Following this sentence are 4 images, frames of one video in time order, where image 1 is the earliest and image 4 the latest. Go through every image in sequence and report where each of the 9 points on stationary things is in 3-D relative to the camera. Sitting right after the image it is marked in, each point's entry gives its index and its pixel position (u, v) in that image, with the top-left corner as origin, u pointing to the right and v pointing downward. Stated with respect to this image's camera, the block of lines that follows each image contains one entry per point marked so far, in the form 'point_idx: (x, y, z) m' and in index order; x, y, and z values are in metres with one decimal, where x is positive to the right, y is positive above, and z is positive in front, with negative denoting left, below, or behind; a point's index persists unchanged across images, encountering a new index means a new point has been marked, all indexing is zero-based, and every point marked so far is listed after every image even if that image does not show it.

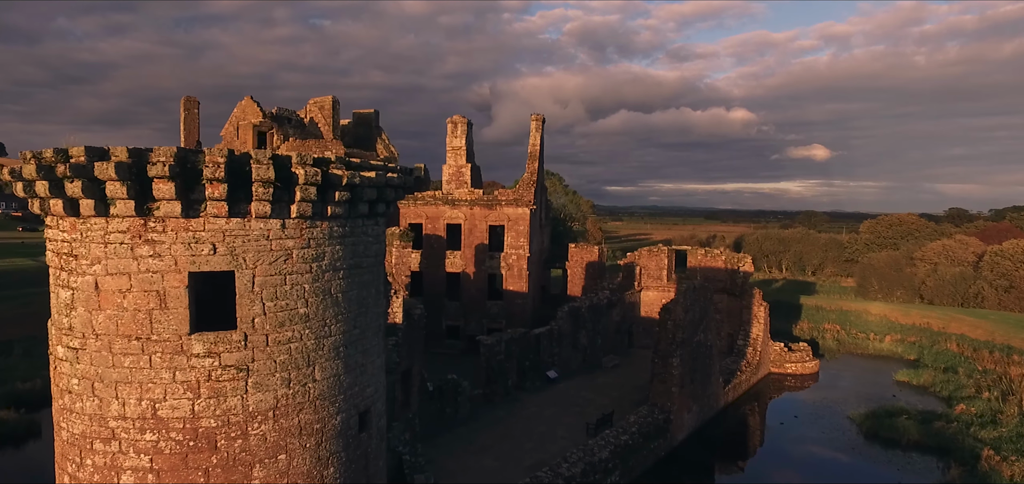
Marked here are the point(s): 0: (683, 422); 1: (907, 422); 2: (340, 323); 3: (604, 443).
0: (+5.2, -5.5, +18.3) m
1: (+12.6, -5.7, +19.1) m
2: (-1.7, -0.8, +5.9) m
3: (+2.3, -5.1, +15.3) m
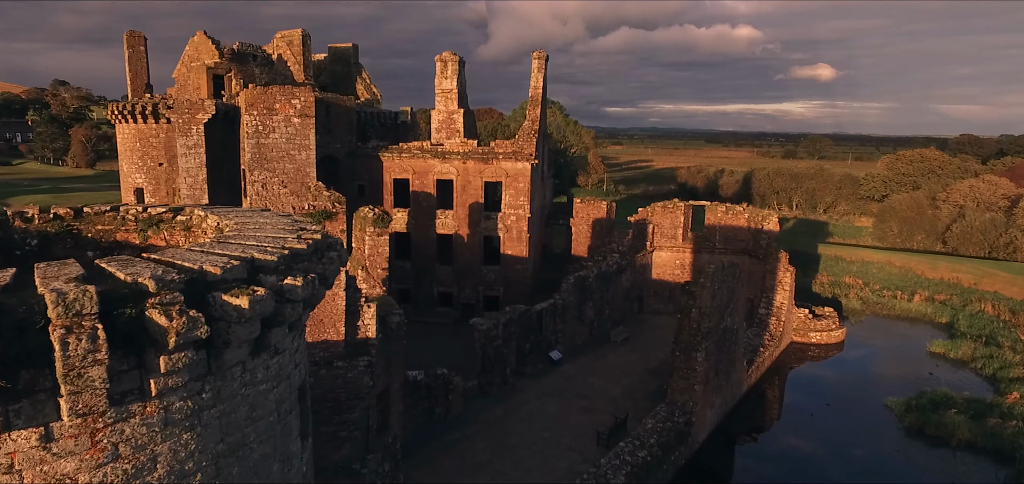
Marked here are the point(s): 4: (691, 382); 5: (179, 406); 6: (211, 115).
0: (+5.2, -4.8, +16.2) m
1: (+12.5, -4.9, +17.0) m
2: (-1.7, -1.7, +3.2) m
3: (+2.3, -4.8, +13.1) m
4: (+4.6, -3.6, +15.6) m
5: (-1.7, -0.8, +3.0) m
6: (-9.7, +4.1, +19.4) m
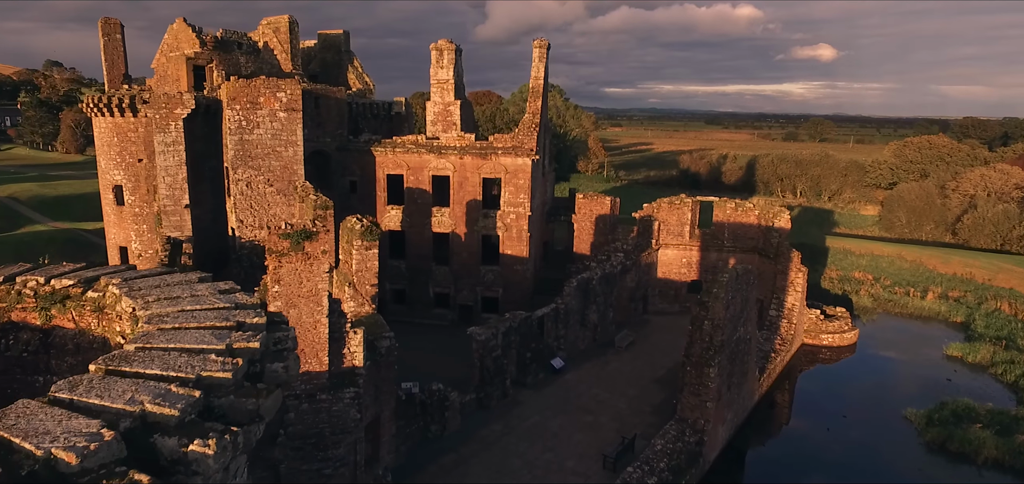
0: (+5.2, -5.0, +15.3) m
1: (+12.5, -5.1, +16.1) m
2: (-1.6, -2.3, +2.2) m
3: (+2.3, -5.1, +12.2) m
4: (+4.6, -3.8, +14.6) m
5: (-1.6, -1.4, +2.0) m
6: (-9.7, +4.0, +18.2) m
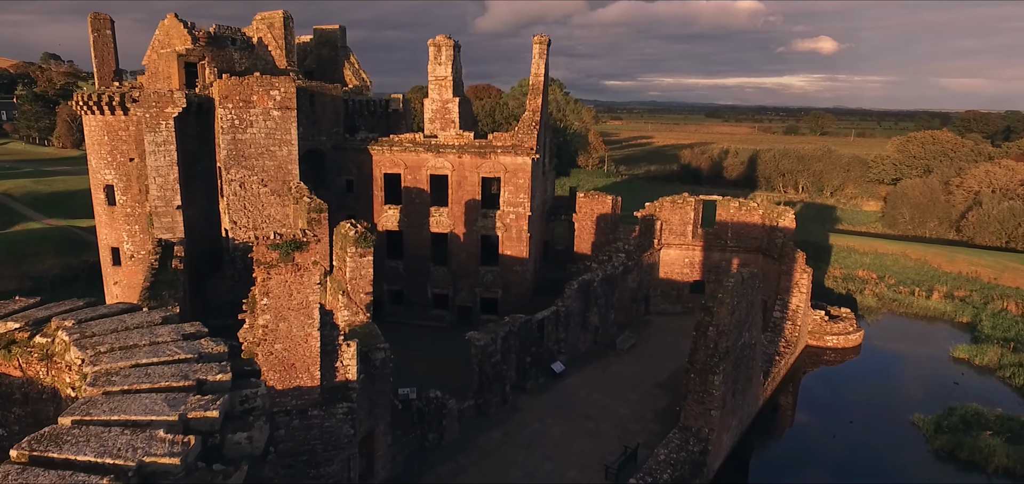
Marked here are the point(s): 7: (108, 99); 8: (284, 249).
0: (+5.2, -5.1, +14.9) m
1: (+12.5, -5.1, +15.8) m
2: (-1.6, -2.5, +1.9) m
3: (+2.3, -5.2, +11.9) m
4: (+4.6, -3.9, +14.3) m
5: (-1.6, -1.6, +1.6) m
6: (-9.7, +3.9, +17.7) m
7: (-12.6, +4.5, +18.8) m
8: (-3.4, -0.1, +9.0) m
